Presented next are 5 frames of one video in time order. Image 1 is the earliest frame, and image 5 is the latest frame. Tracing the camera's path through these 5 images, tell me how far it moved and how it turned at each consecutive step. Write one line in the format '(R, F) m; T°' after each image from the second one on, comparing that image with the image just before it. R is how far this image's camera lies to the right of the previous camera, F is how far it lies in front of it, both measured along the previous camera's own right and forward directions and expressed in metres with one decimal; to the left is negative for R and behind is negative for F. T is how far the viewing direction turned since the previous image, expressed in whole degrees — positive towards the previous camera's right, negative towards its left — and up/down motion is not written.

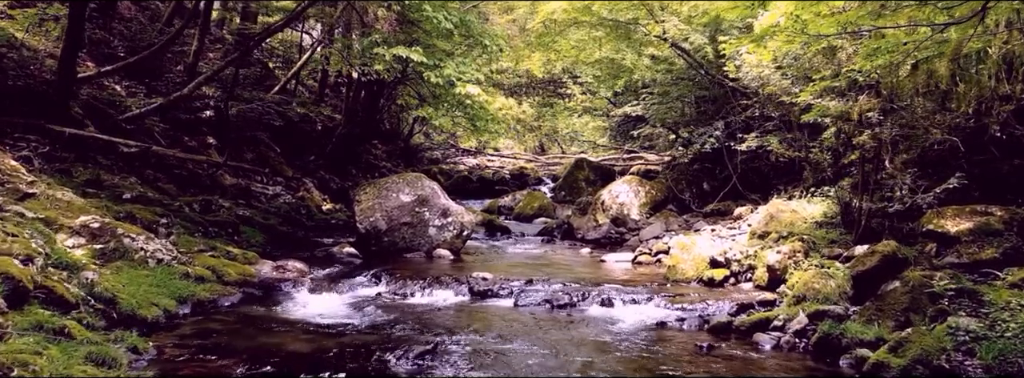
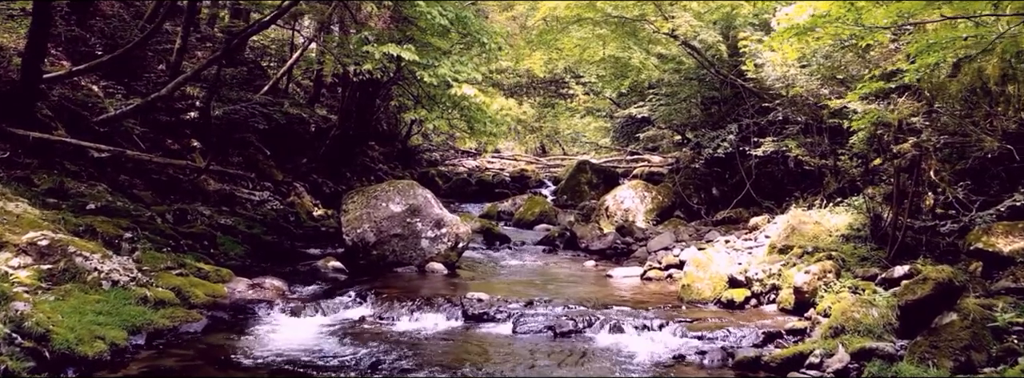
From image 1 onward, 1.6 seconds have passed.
(0.0, +0.7) m; 0°
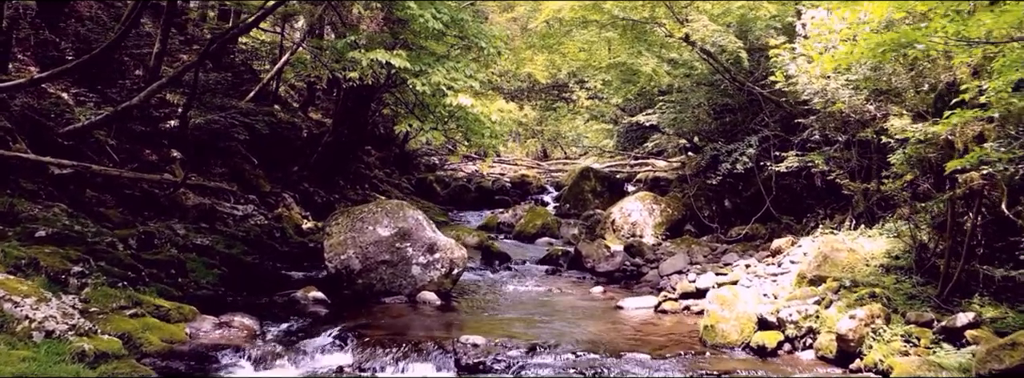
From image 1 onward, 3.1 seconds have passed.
(0.0, +0.8) m; 0°
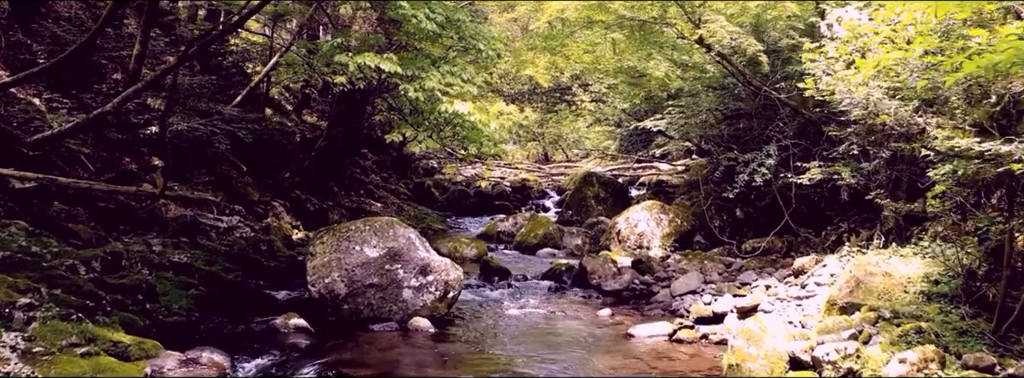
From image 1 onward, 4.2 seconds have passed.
(0.0, +0.7) m; 0°
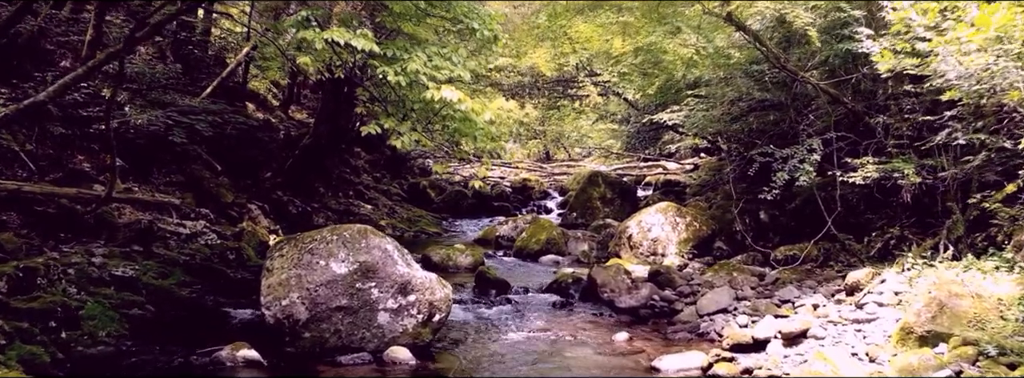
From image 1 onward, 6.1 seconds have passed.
(0.0, +1.3) m; 0°
